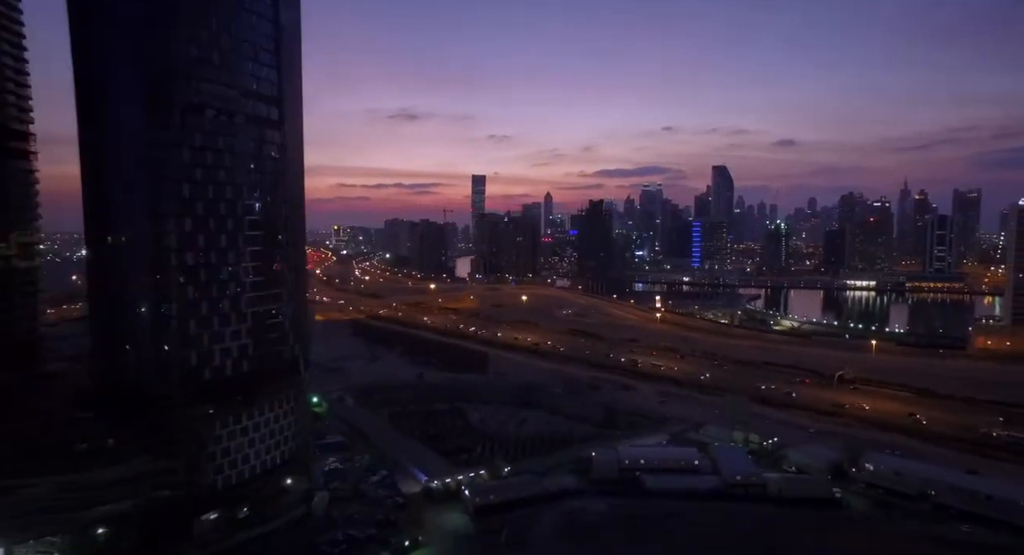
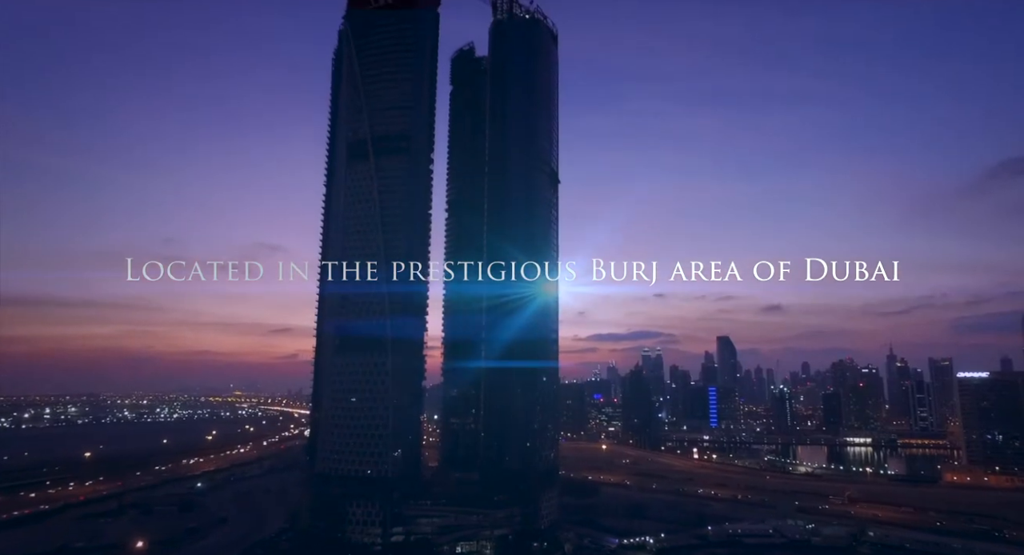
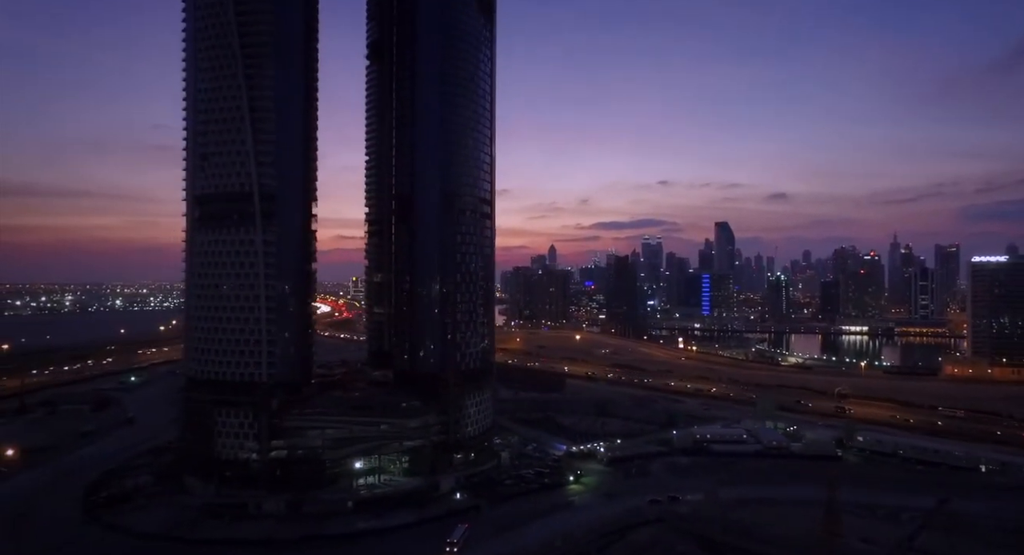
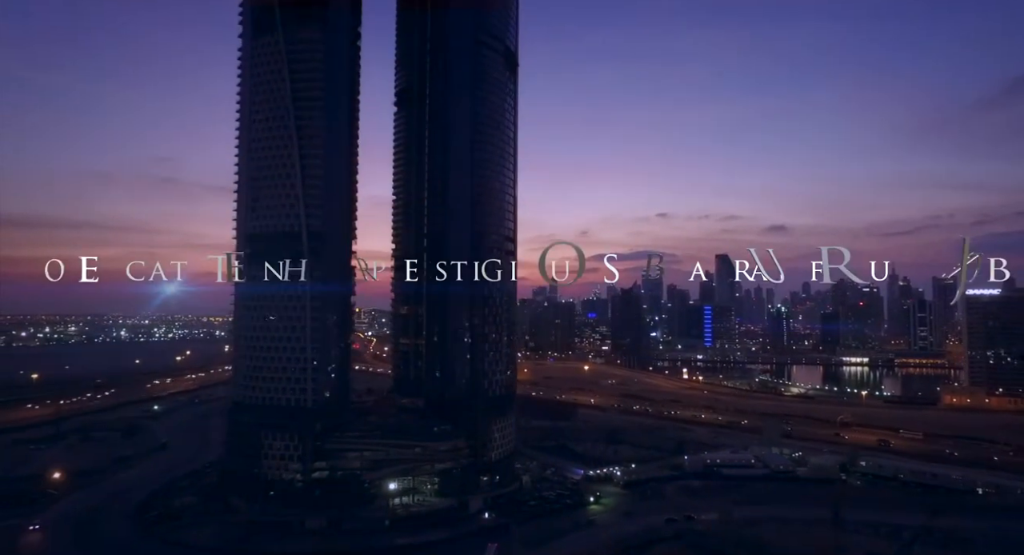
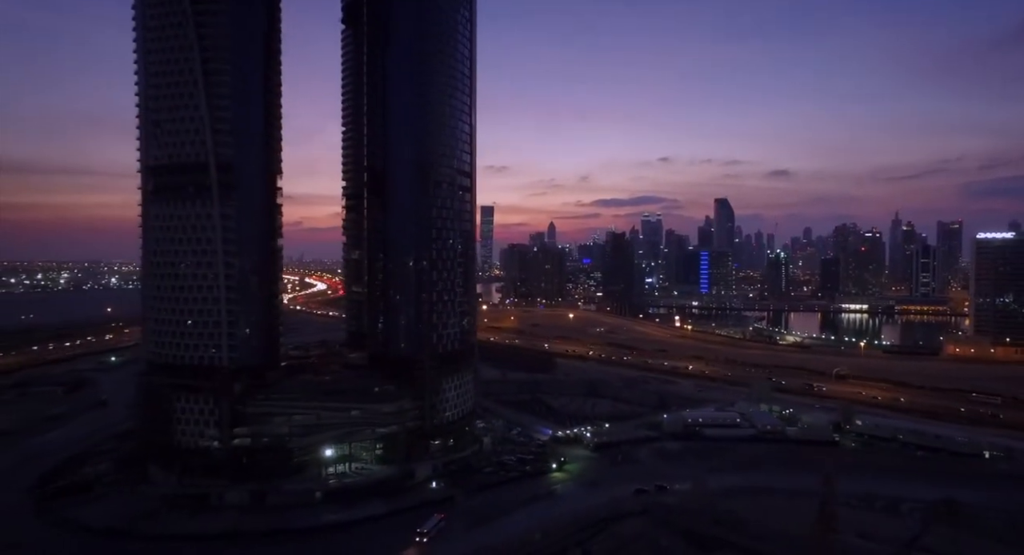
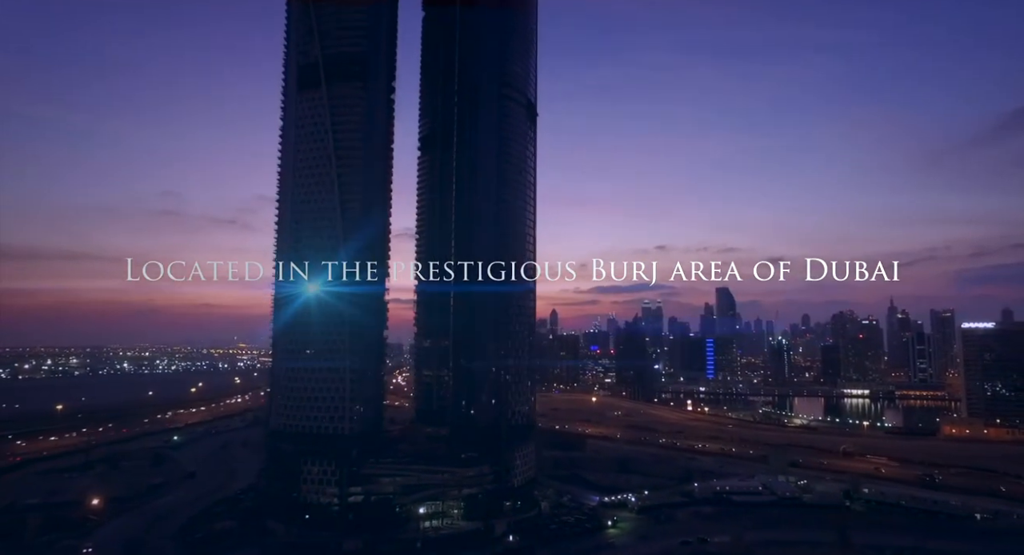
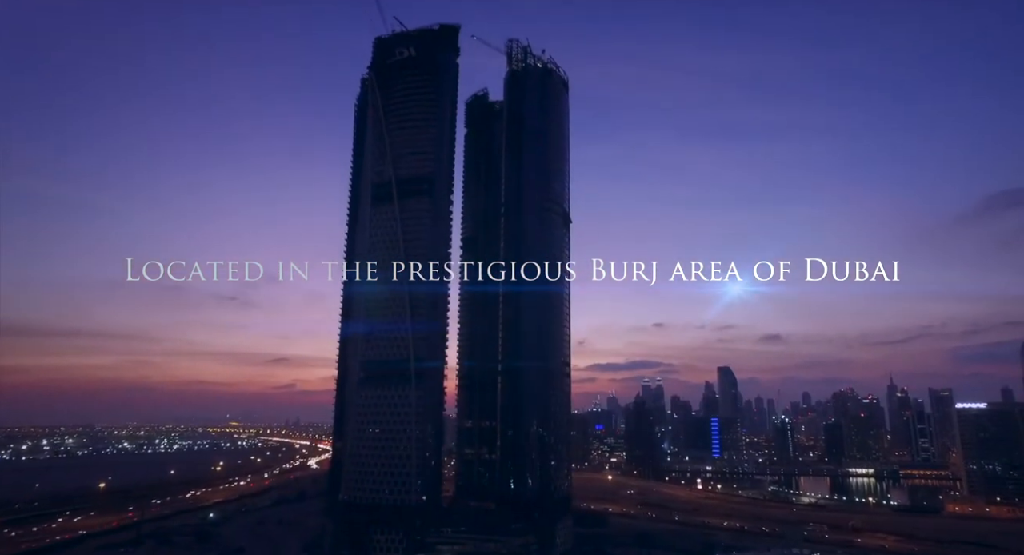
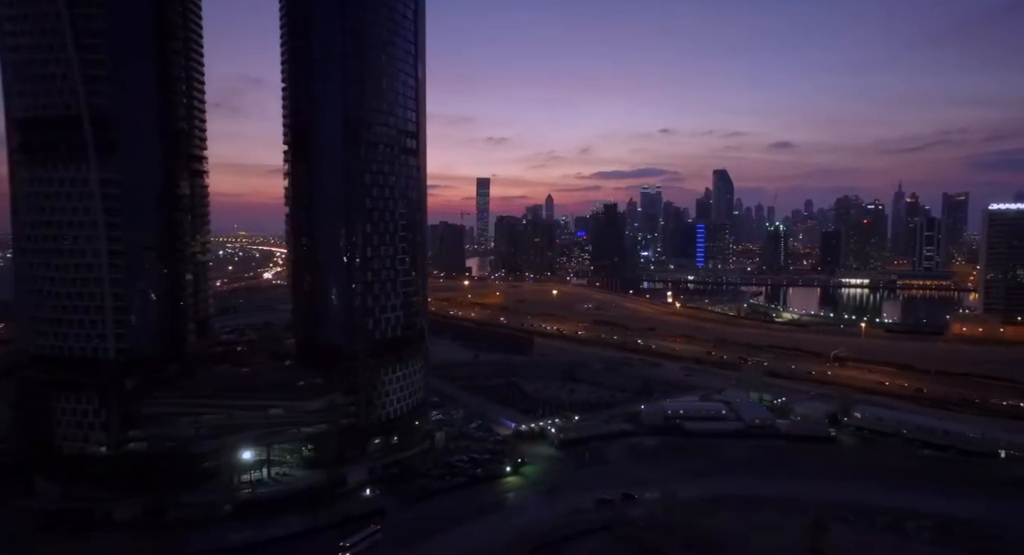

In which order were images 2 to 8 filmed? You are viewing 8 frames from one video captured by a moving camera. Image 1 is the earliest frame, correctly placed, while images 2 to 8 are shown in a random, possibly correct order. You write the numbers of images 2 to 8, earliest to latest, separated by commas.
8, 5, 3, 4, 6, 2, 7
